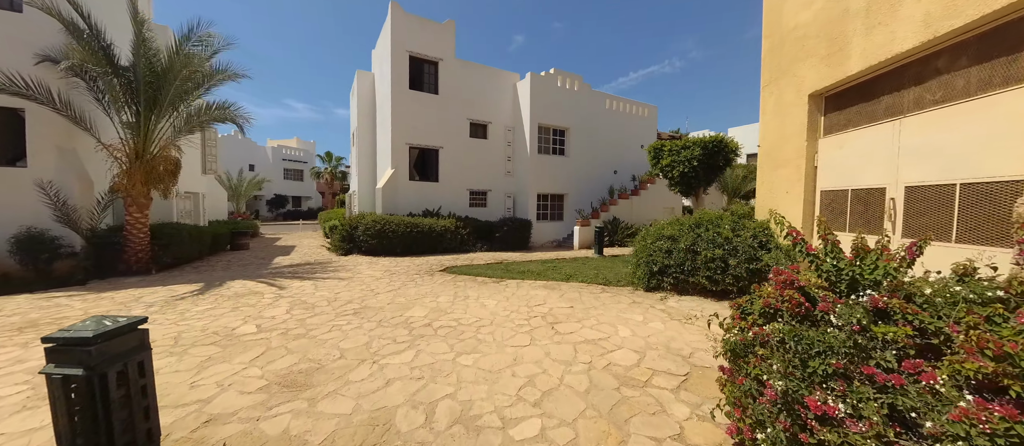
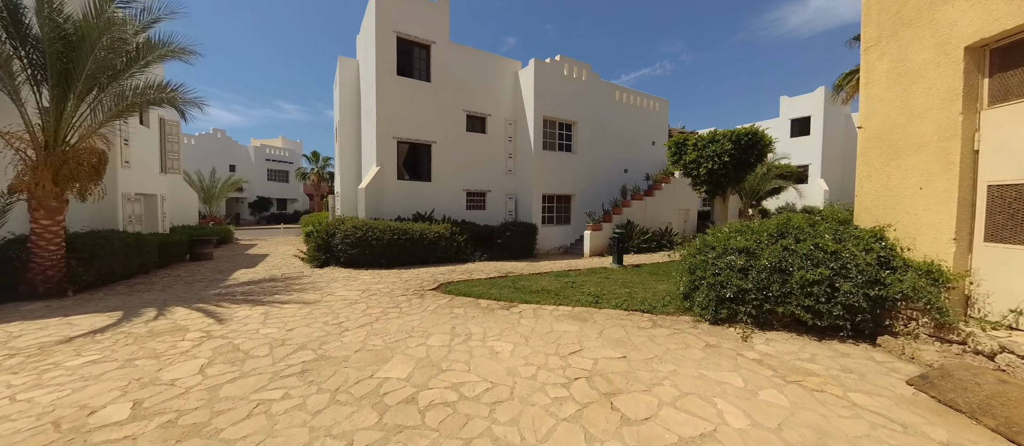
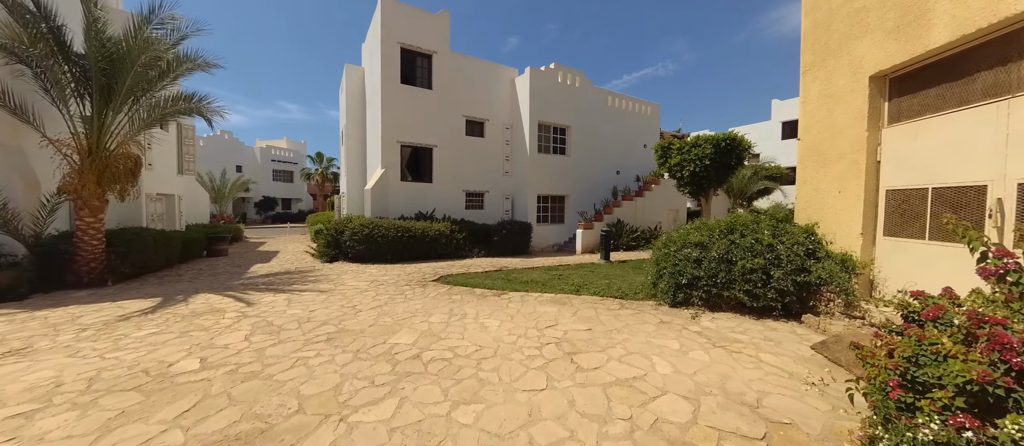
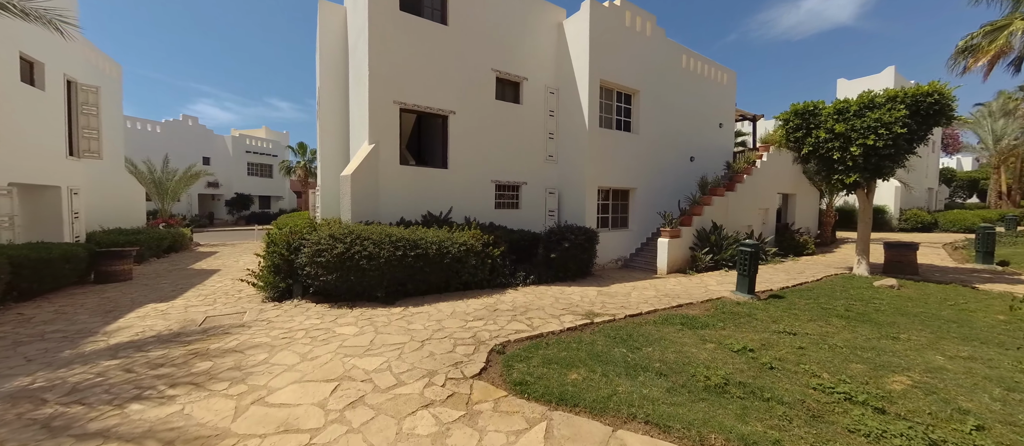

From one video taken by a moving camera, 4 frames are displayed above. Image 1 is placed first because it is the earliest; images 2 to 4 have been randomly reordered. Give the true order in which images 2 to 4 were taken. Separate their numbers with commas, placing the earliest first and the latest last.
3, 2, 4
